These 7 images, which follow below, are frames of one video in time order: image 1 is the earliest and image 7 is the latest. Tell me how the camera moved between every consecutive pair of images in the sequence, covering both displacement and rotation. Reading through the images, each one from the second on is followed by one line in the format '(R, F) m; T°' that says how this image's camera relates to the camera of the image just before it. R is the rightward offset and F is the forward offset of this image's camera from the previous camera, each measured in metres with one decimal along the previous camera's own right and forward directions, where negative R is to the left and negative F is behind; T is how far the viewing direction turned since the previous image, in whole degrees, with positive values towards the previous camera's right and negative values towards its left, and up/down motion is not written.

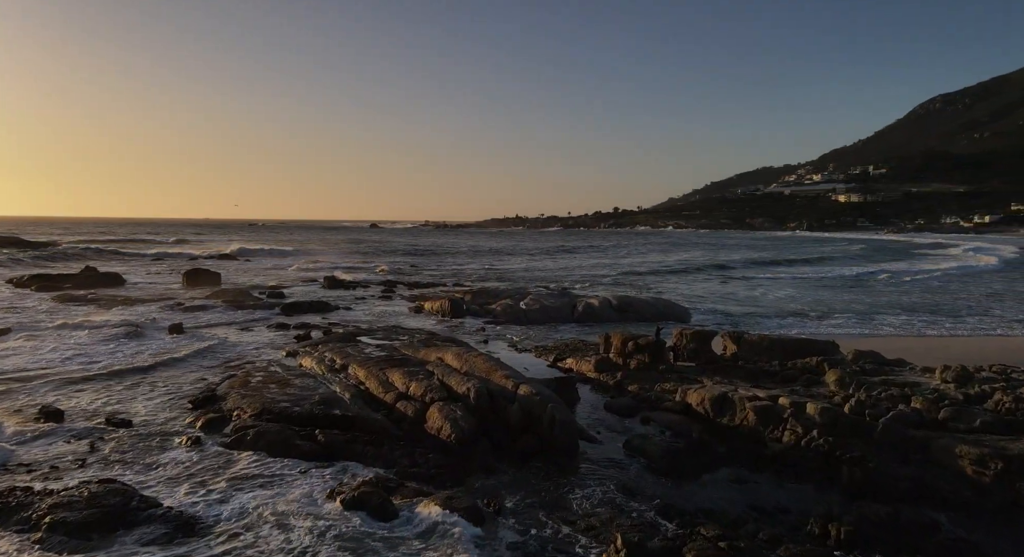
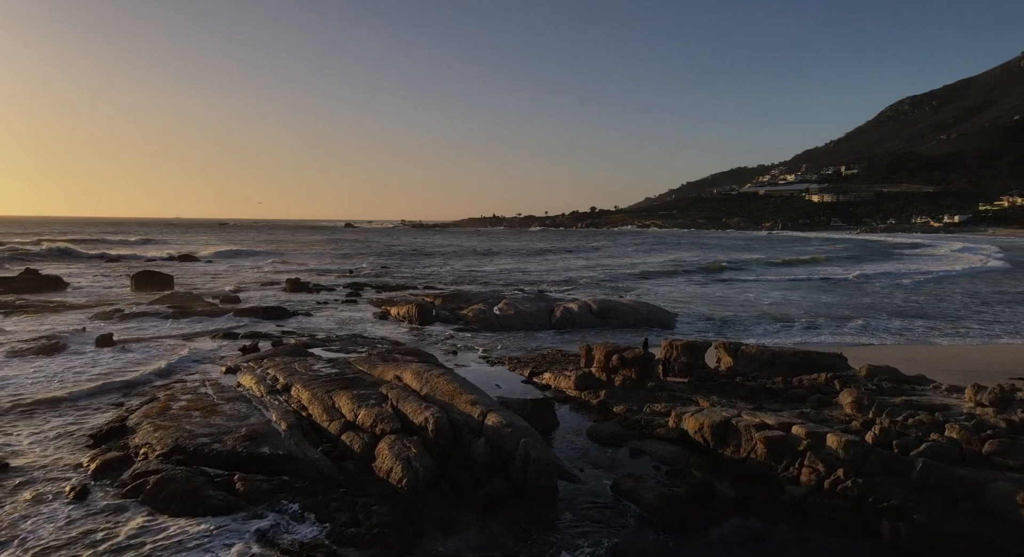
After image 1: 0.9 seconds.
(+0.1, +1.9) m; +2°
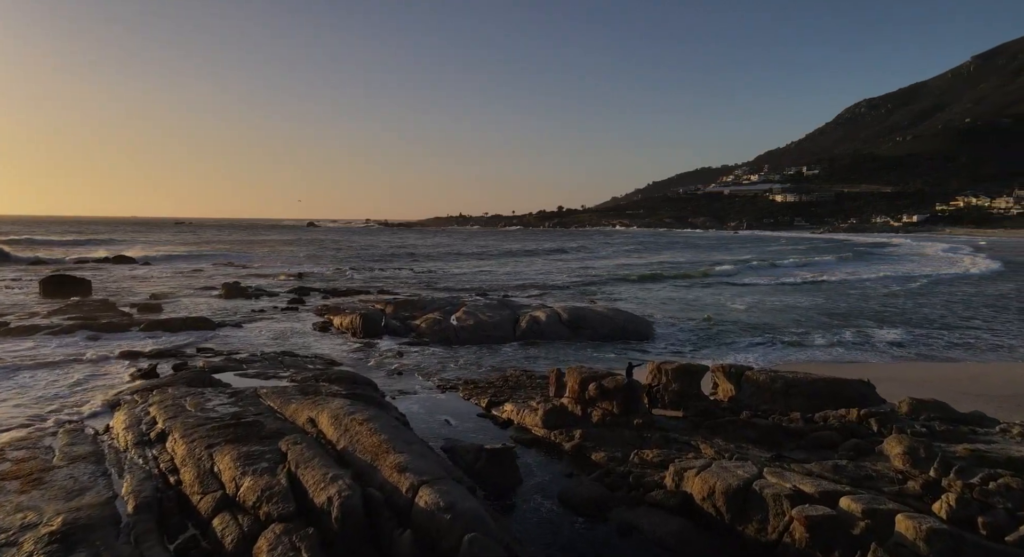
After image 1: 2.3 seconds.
(+0.3, +3.0) m; +3°
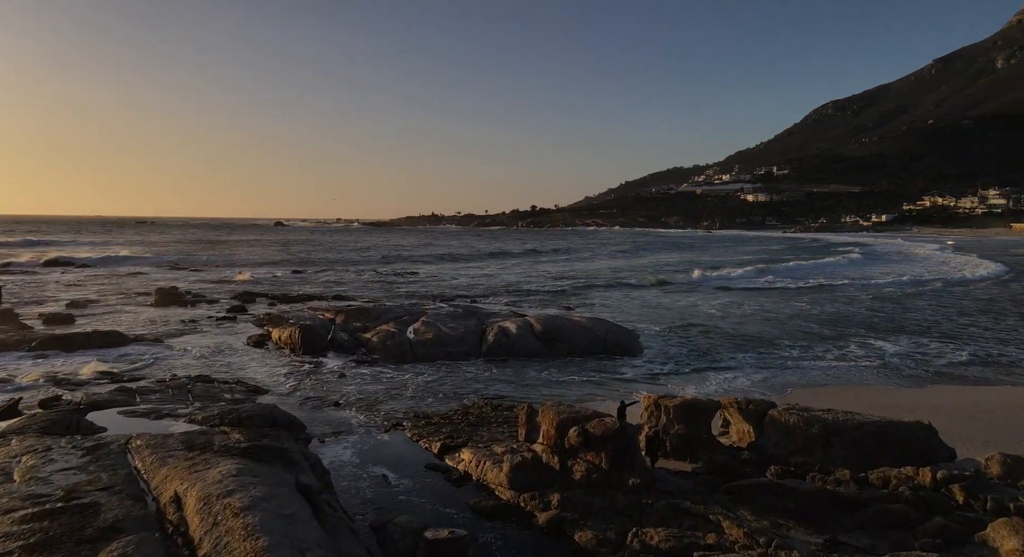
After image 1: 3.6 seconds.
(+0.2, +2.9) m; +2°
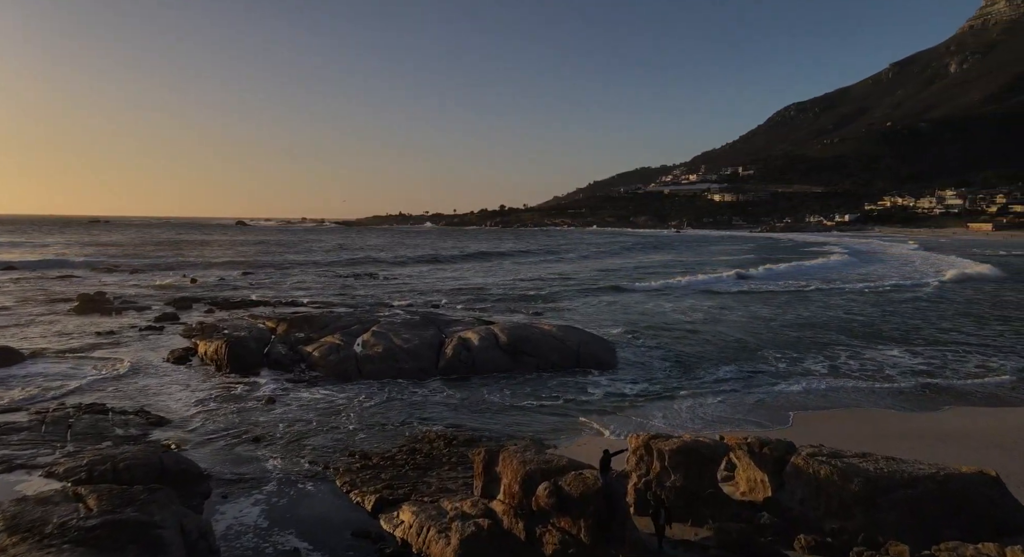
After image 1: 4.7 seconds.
(+0.2, +2.2) m; +2°
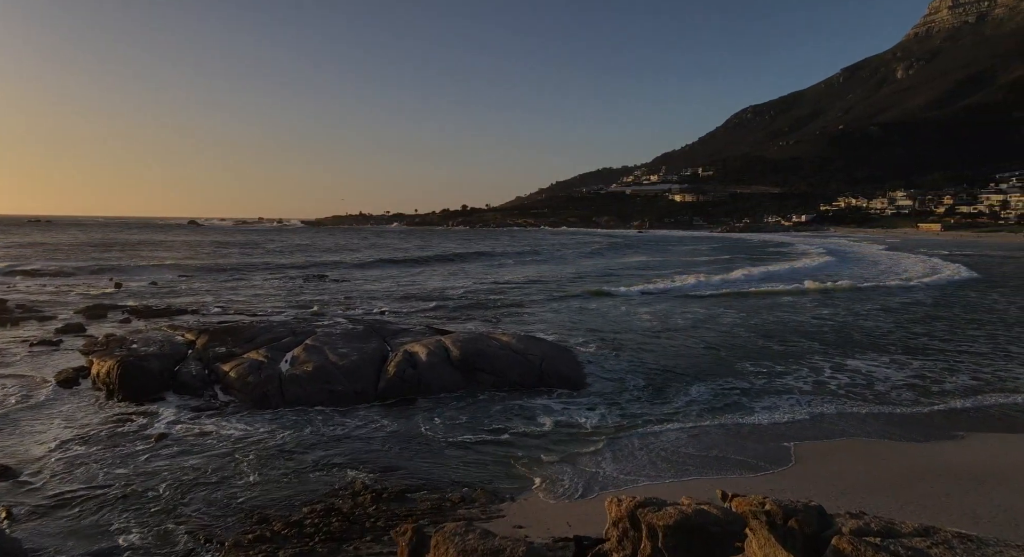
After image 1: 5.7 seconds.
(+0.2, +2.3) m; +3°
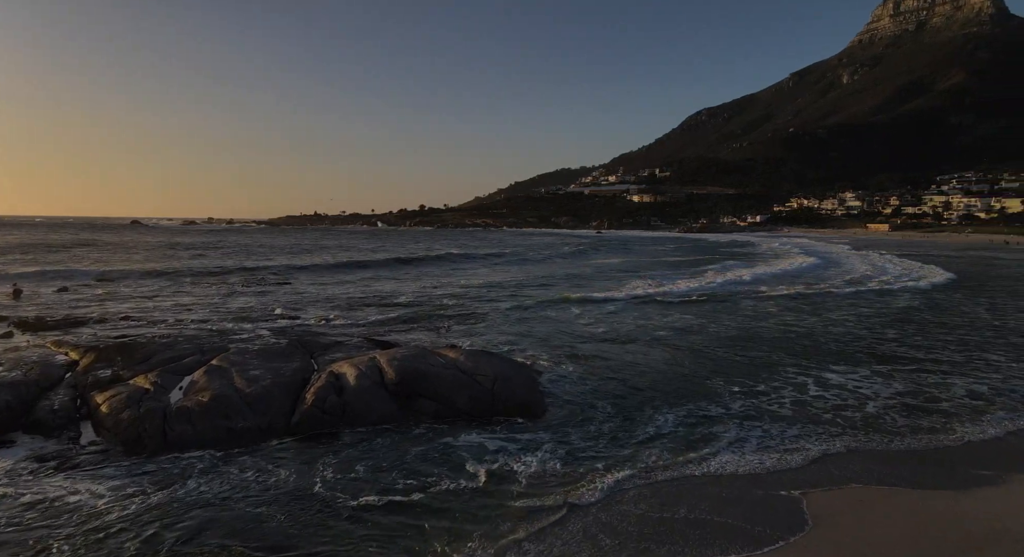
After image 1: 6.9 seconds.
(+0.2, +2.6) m; +3°
